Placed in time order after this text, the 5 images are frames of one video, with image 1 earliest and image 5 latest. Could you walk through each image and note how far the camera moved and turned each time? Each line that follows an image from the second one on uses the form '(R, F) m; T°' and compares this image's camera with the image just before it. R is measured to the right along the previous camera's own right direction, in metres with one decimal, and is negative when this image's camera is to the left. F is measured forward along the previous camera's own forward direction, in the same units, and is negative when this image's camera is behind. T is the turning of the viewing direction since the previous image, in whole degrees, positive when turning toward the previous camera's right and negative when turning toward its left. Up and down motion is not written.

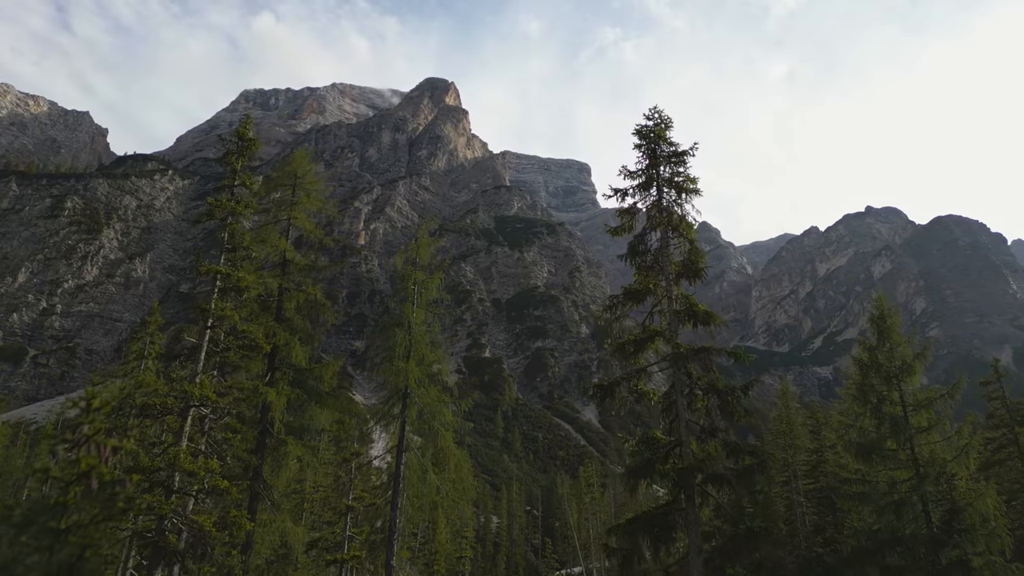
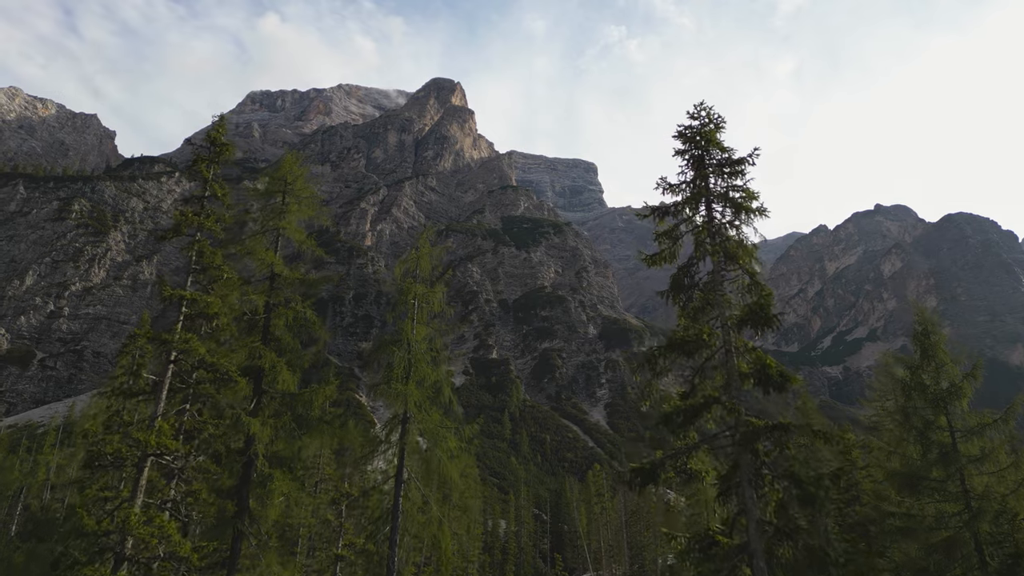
(0.0, +1.2) m; -1°
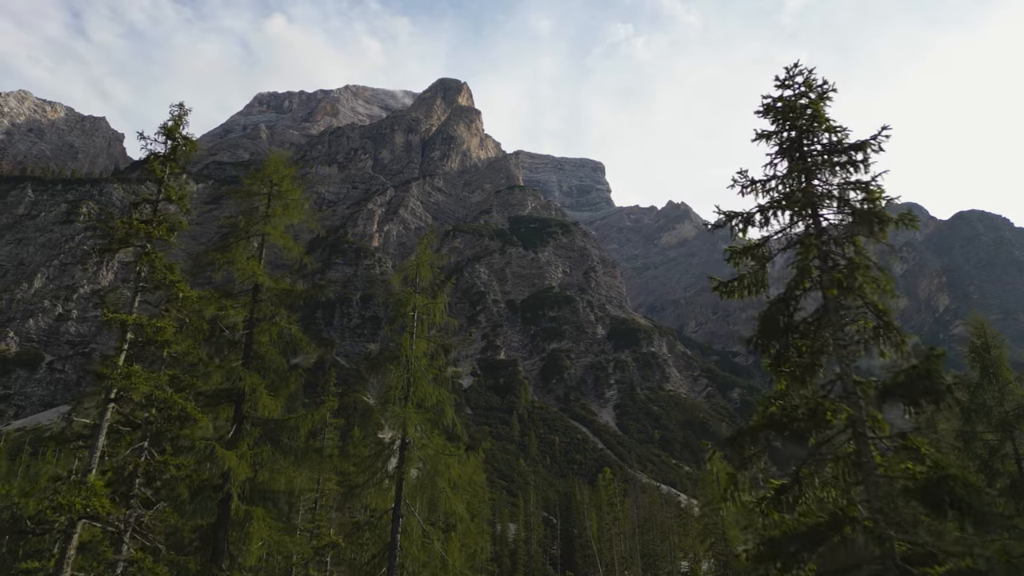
(-0.1, +1.3) m; -1°
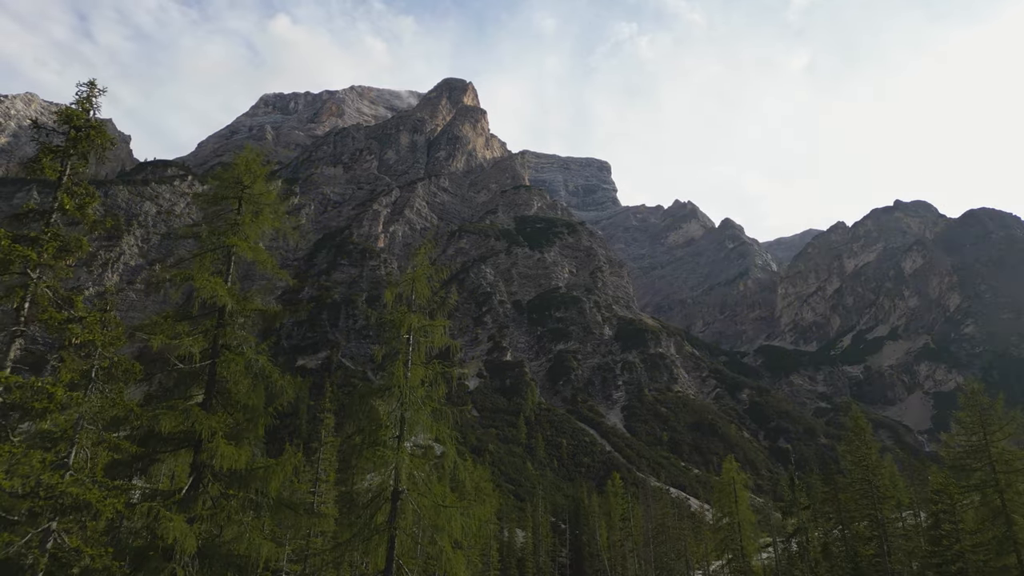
(-0.1, +1.8) m; -1°
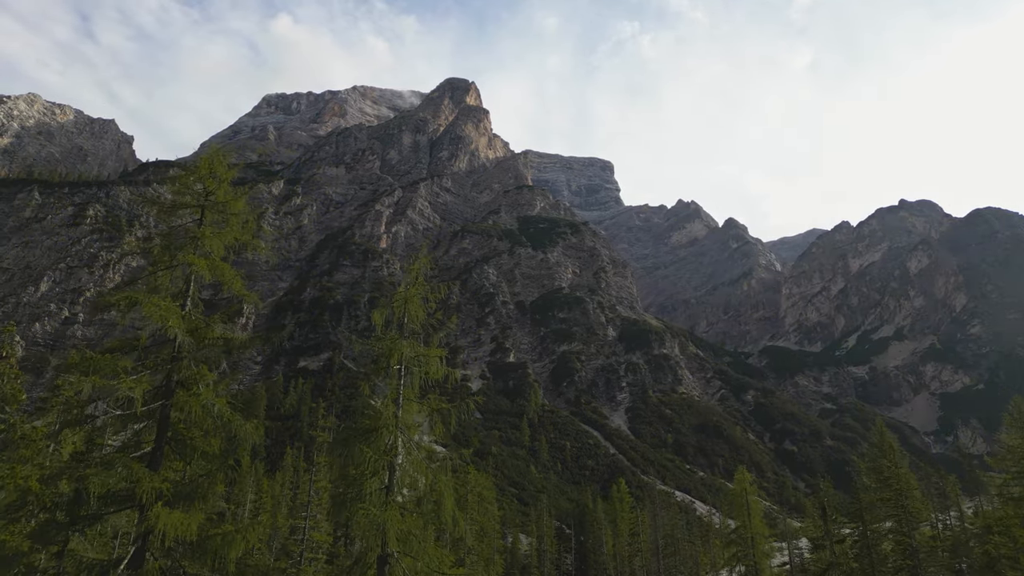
(0.0, +1.4) m; 0°
